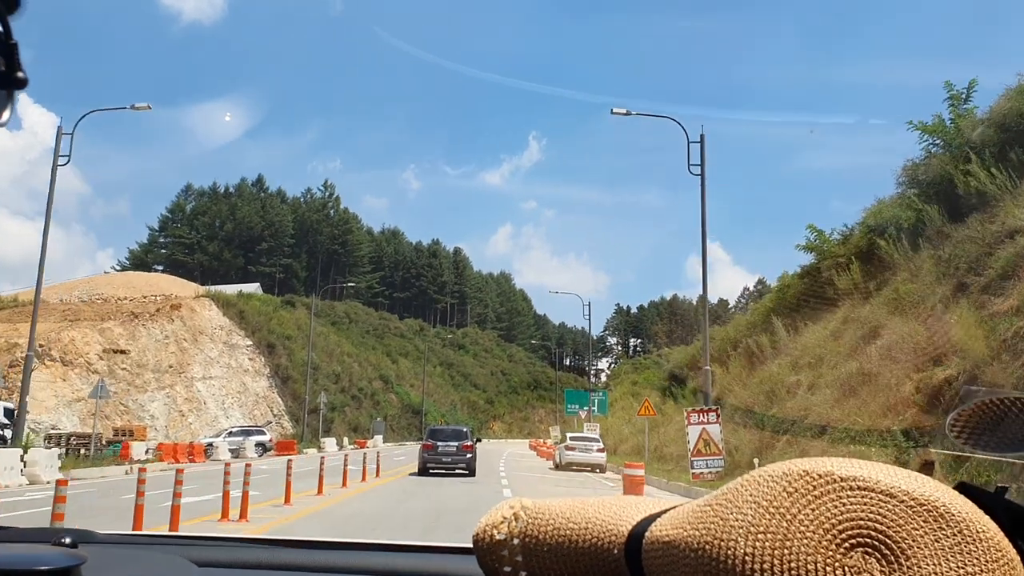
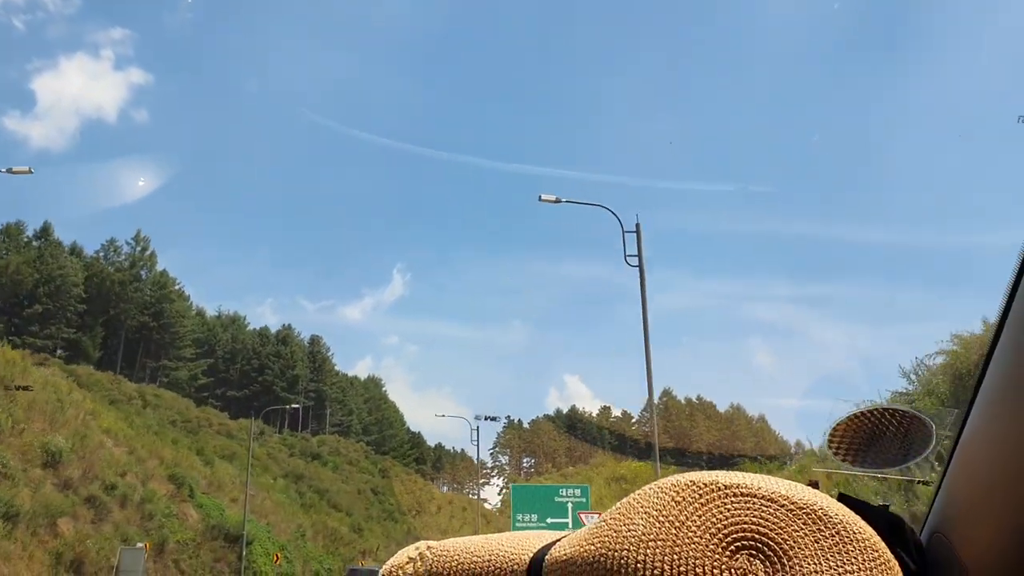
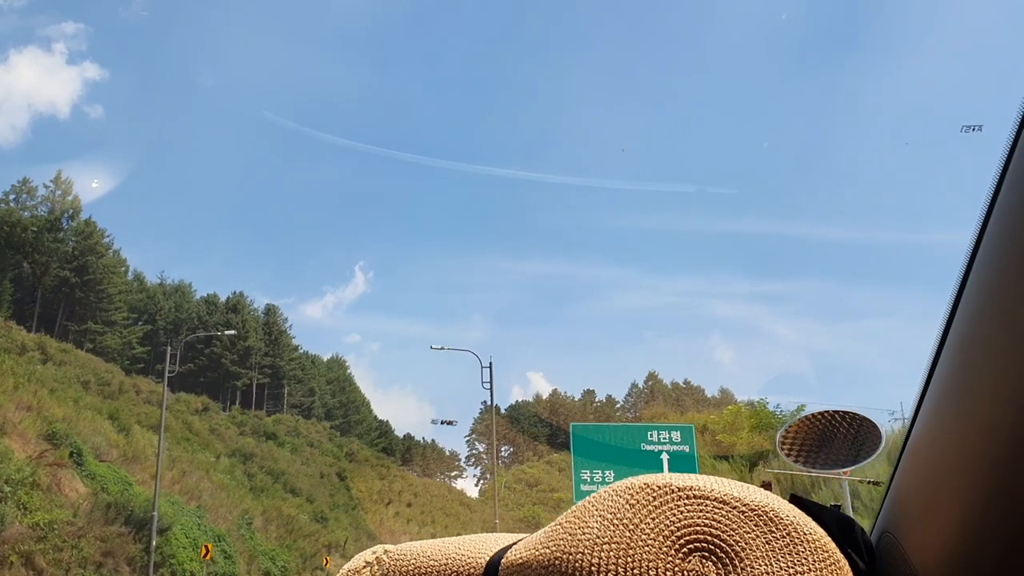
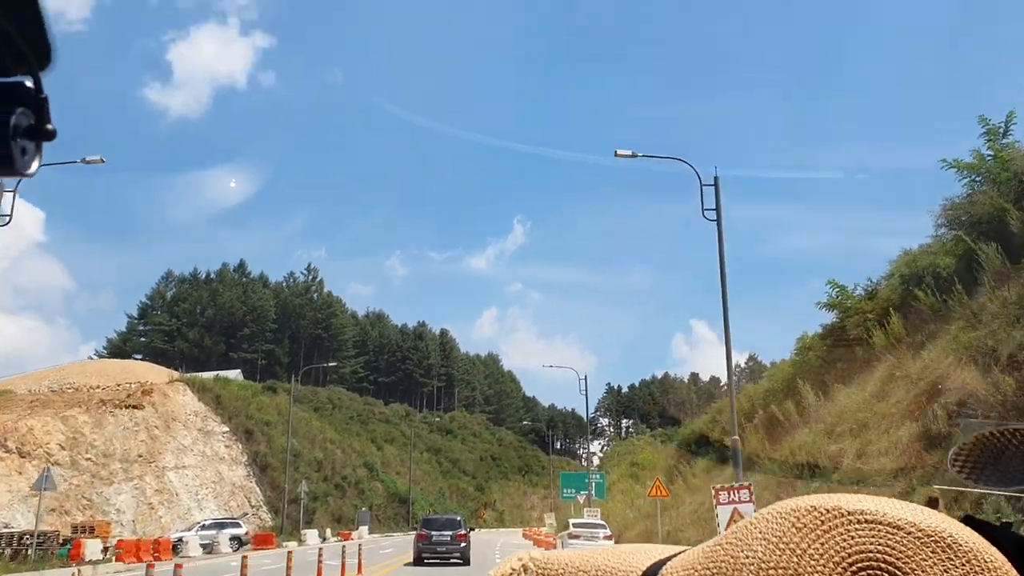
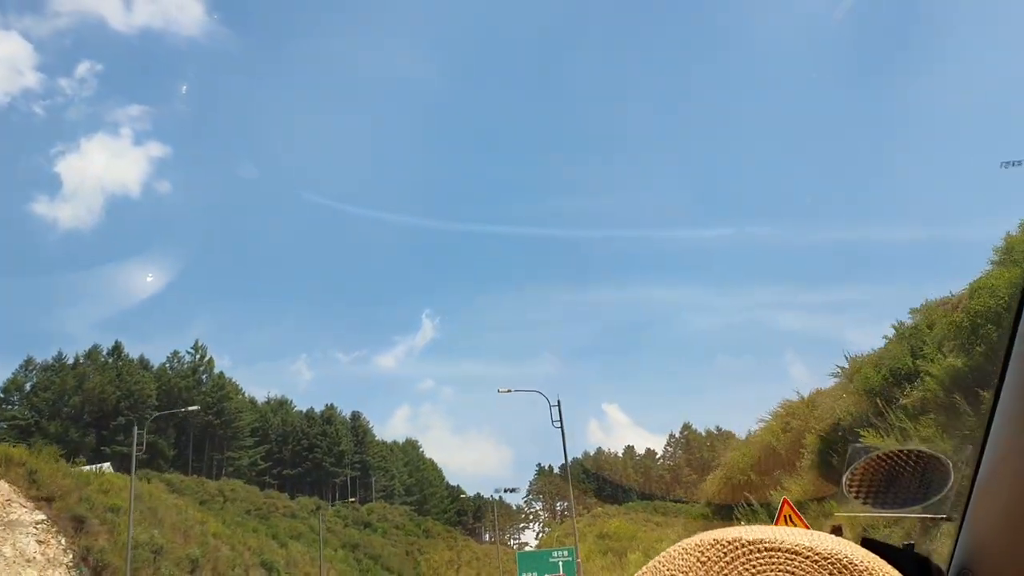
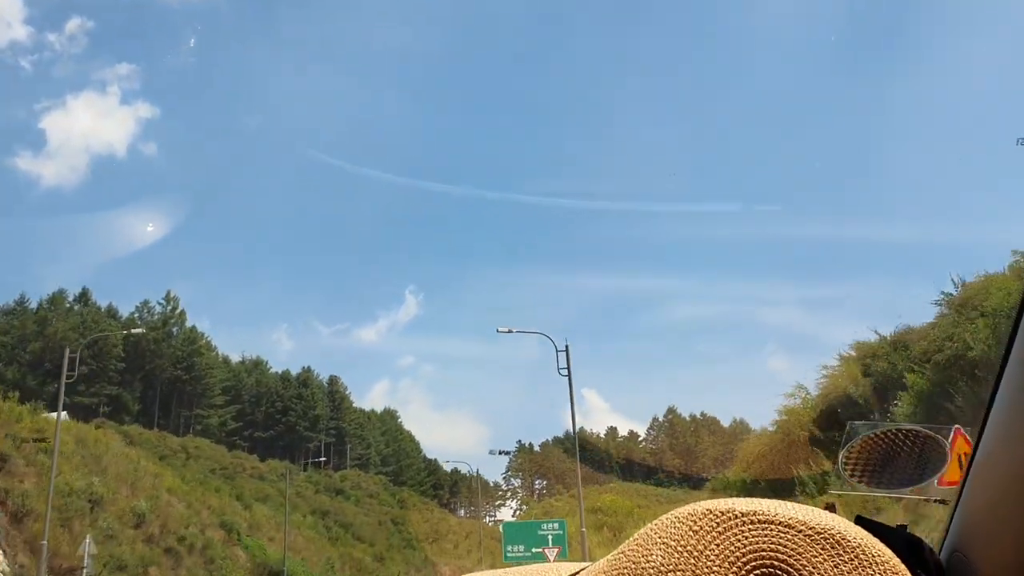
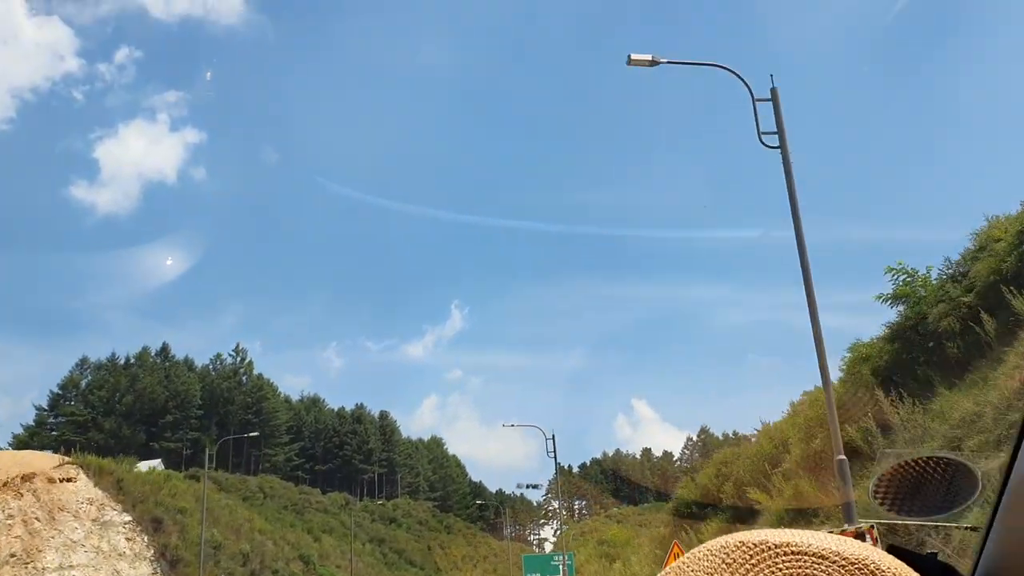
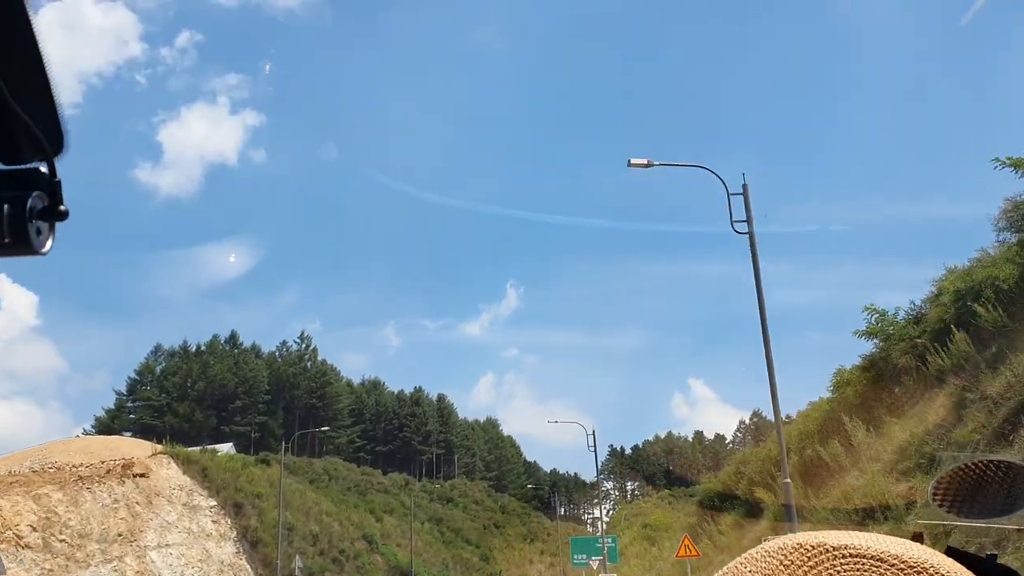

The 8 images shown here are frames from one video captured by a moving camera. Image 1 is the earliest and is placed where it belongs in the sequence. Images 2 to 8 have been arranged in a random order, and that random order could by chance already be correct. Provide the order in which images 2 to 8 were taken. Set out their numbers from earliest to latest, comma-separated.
4, 8, 7, 5, 6, 2, 3
